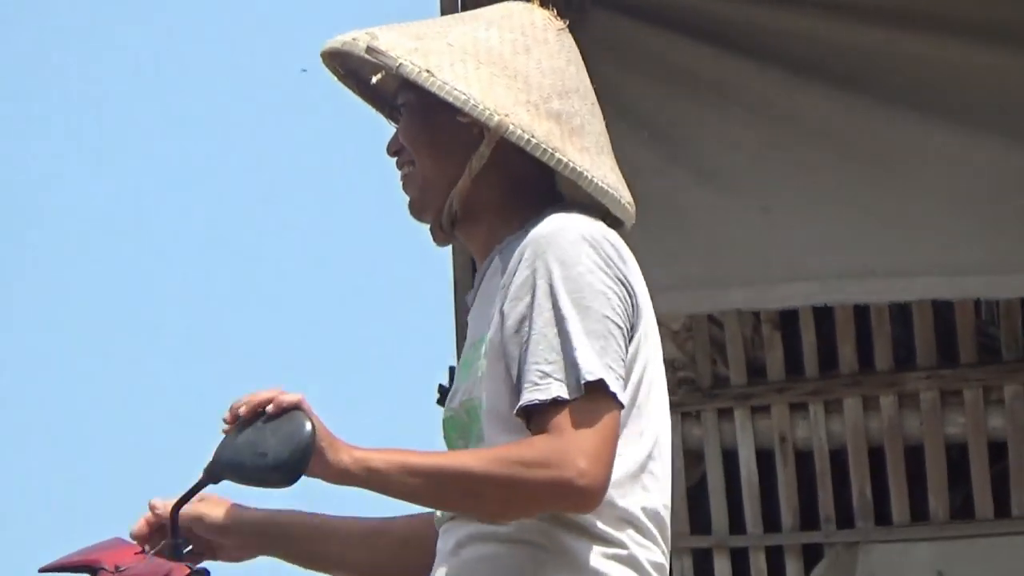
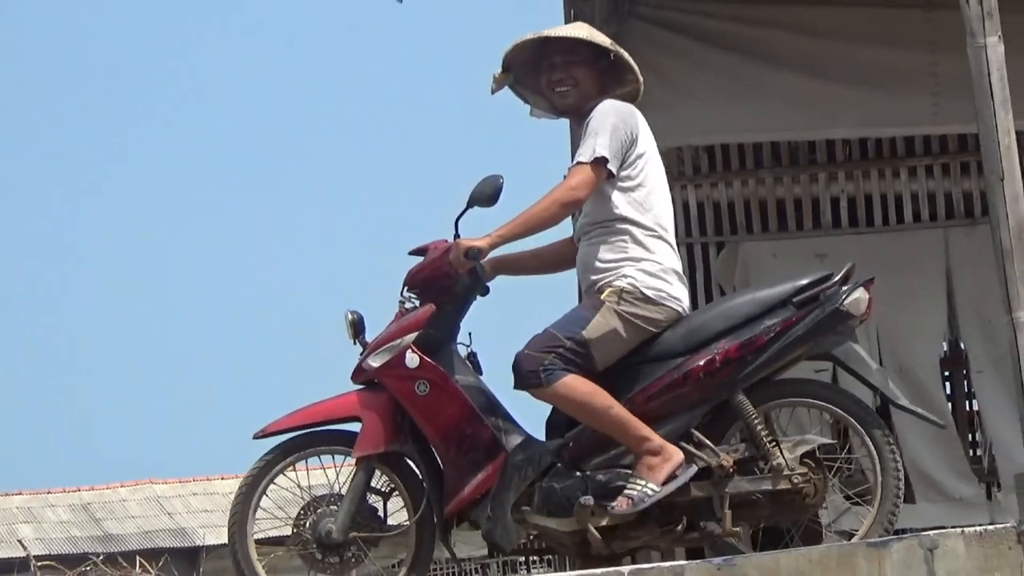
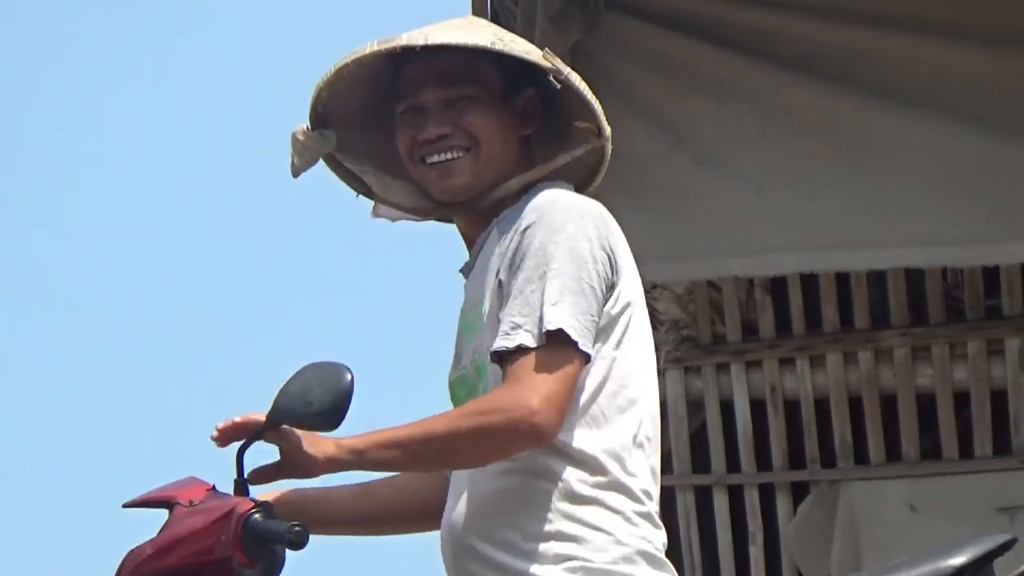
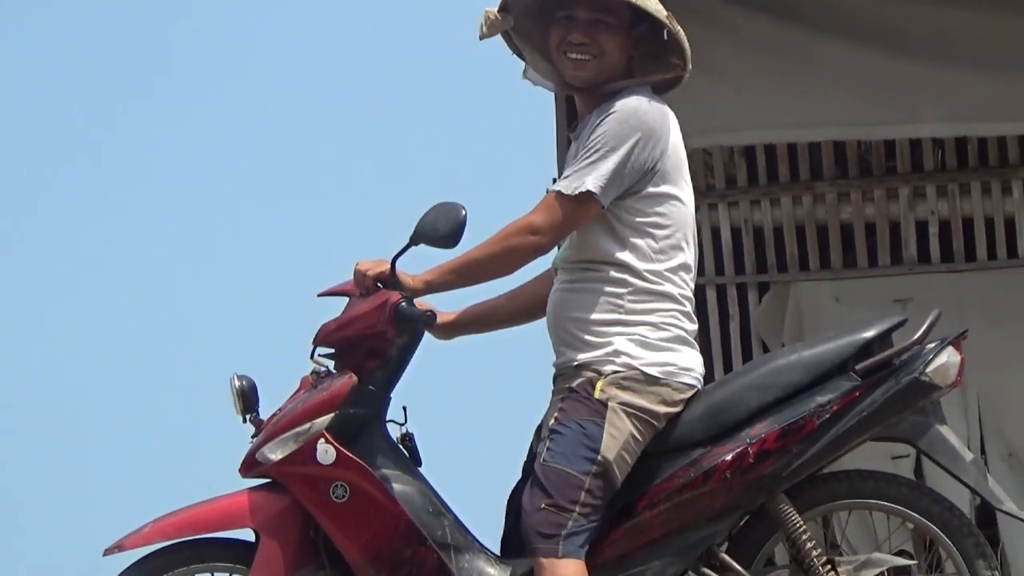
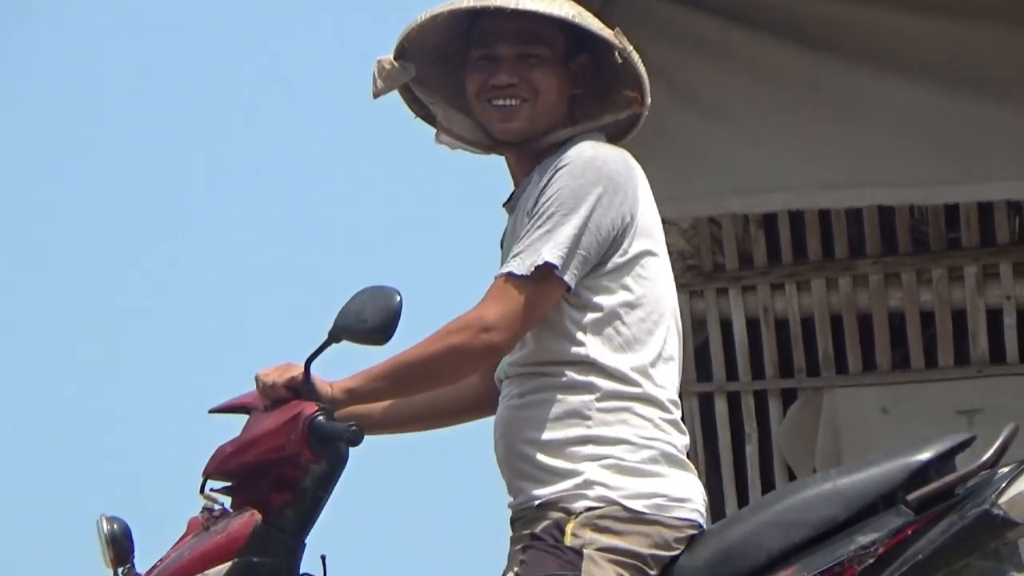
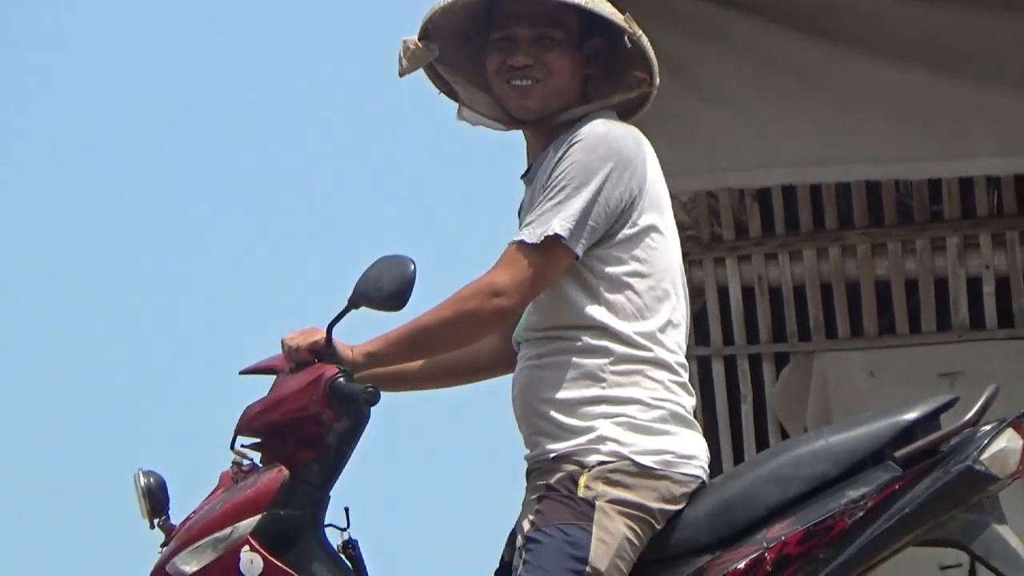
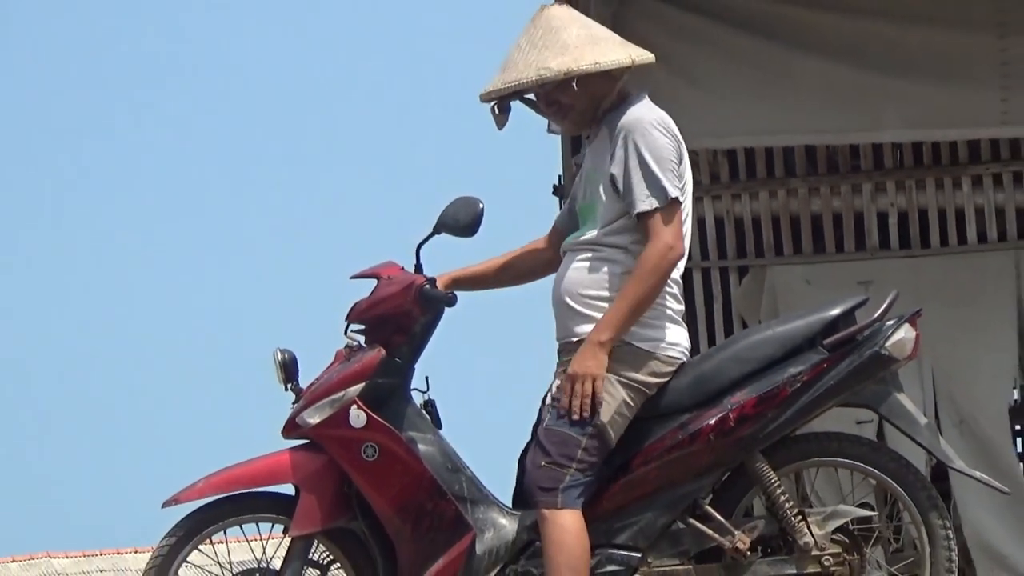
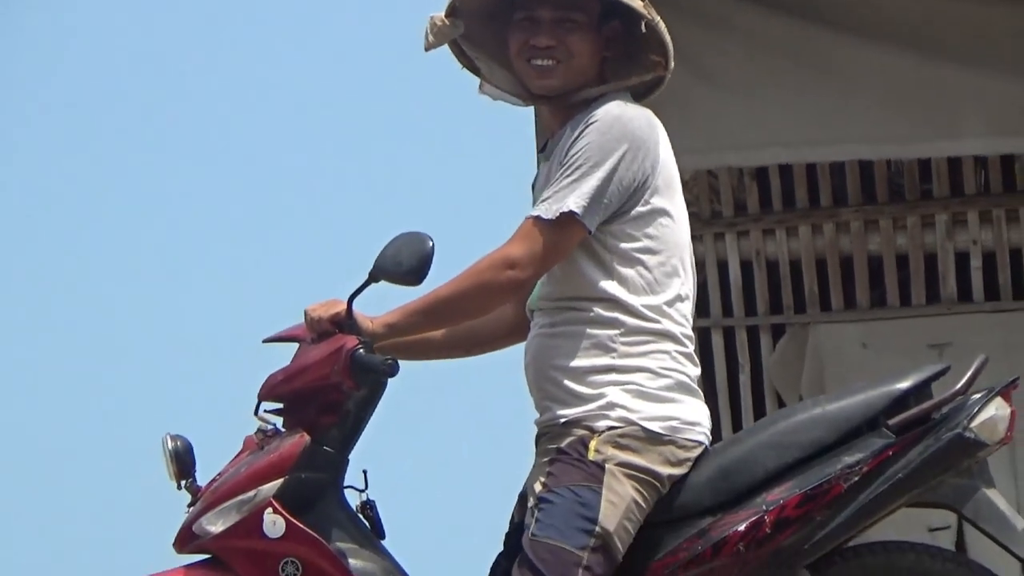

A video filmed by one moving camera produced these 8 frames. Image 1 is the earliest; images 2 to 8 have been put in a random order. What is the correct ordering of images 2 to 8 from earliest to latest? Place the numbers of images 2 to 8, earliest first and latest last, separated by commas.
3, 5, 6, 8, 4, 7, 2
